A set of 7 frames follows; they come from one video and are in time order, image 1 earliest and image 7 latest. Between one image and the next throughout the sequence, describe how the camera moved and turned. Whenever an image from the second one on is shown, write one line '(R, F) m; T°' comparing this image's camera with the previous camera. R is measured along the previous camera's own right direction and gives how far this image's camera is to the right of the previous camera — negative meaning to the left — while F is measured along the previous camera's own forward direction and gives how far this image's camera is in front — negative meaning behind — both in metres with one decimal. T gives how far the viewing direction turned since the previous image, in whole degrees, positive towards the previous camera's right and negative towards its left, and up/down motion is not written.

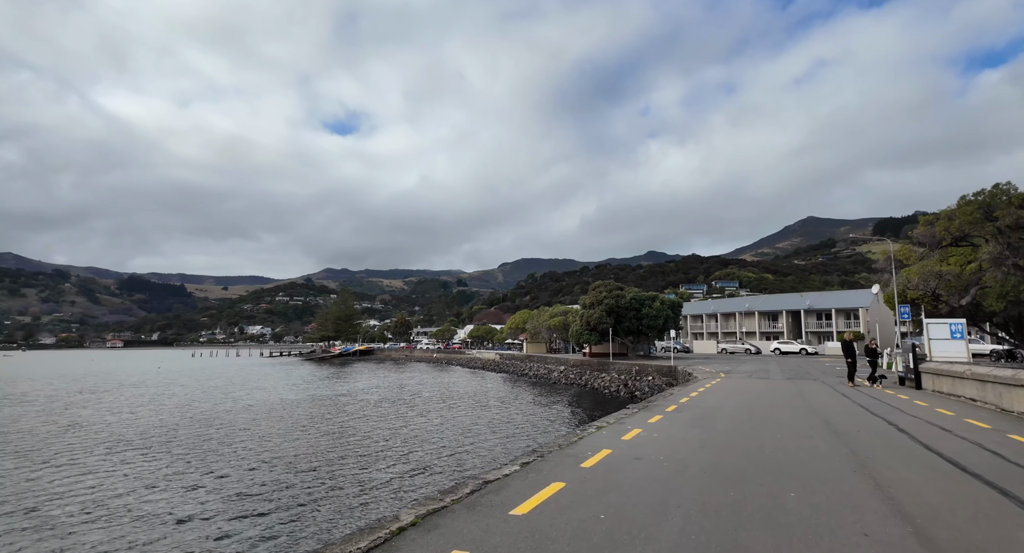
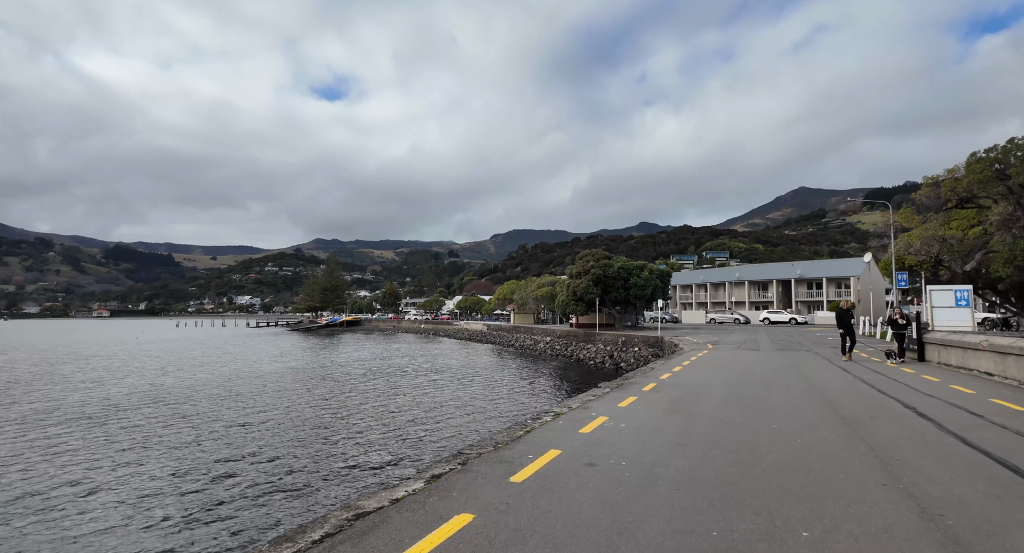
(+0.7, +1.6) m; +1°
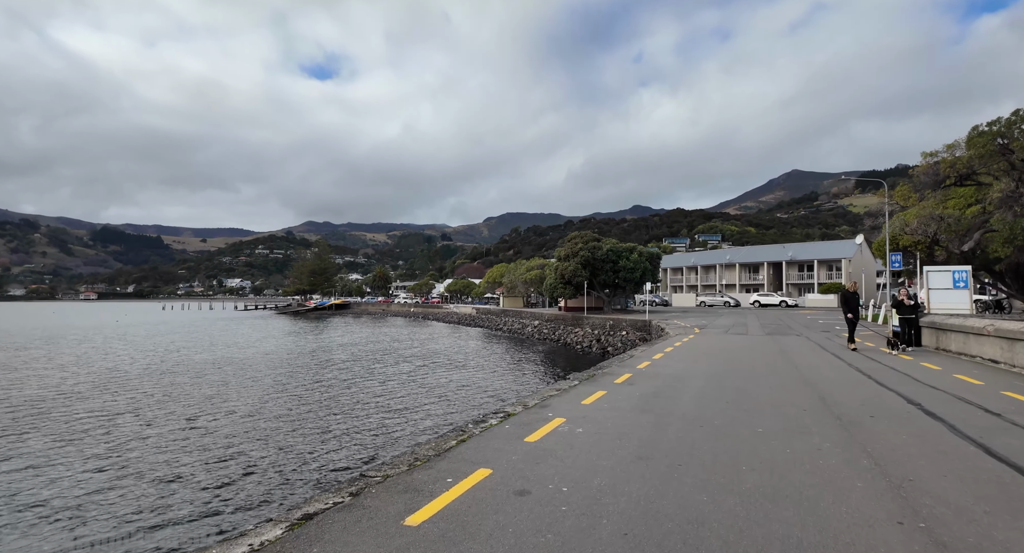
(+0.6, +1.0) m; +1°
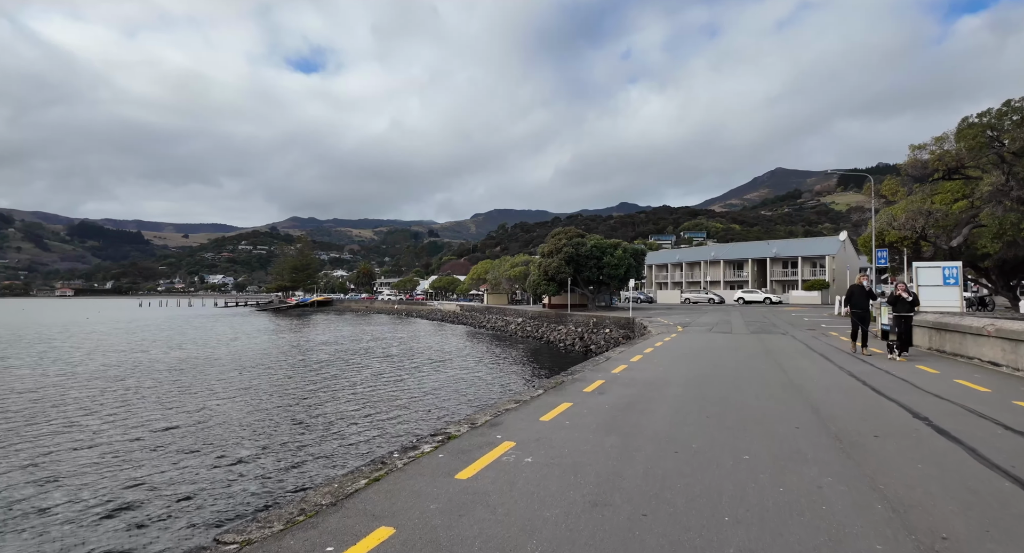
(+0.5, +0.9) m; +2°
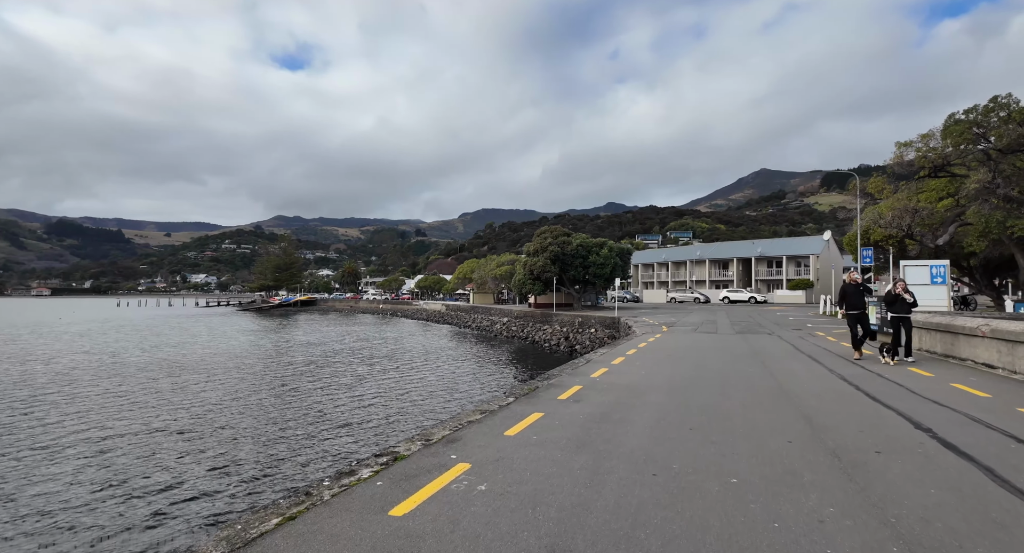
(+0.3, +0.6) m; +1°
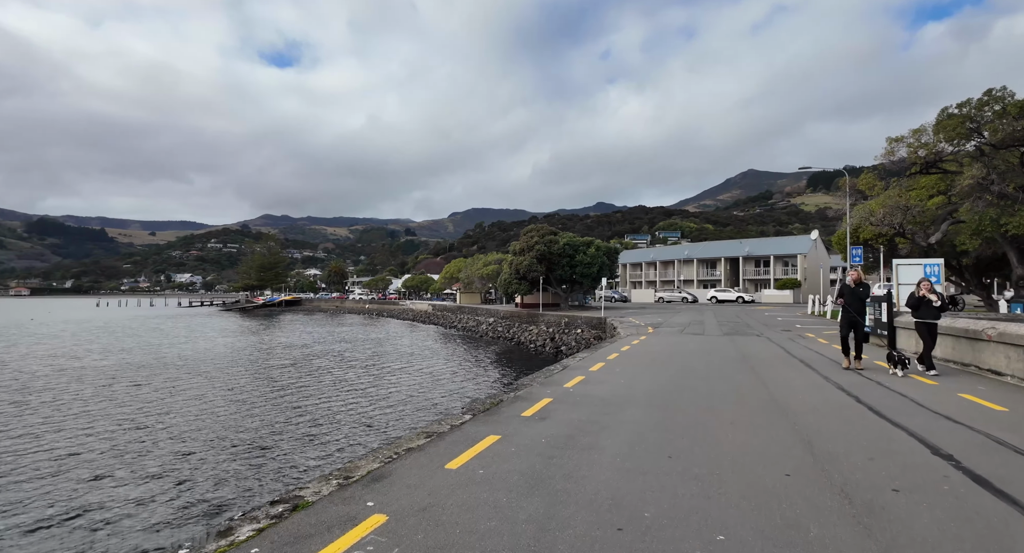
(+0.4, +0.8) m; +1°
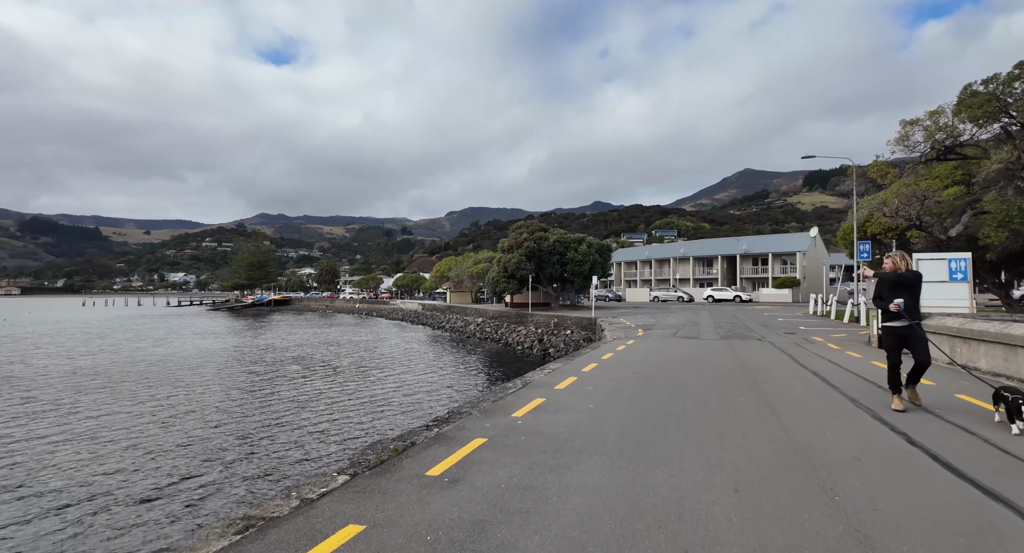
(+0.8, +1.8) m; 0°
